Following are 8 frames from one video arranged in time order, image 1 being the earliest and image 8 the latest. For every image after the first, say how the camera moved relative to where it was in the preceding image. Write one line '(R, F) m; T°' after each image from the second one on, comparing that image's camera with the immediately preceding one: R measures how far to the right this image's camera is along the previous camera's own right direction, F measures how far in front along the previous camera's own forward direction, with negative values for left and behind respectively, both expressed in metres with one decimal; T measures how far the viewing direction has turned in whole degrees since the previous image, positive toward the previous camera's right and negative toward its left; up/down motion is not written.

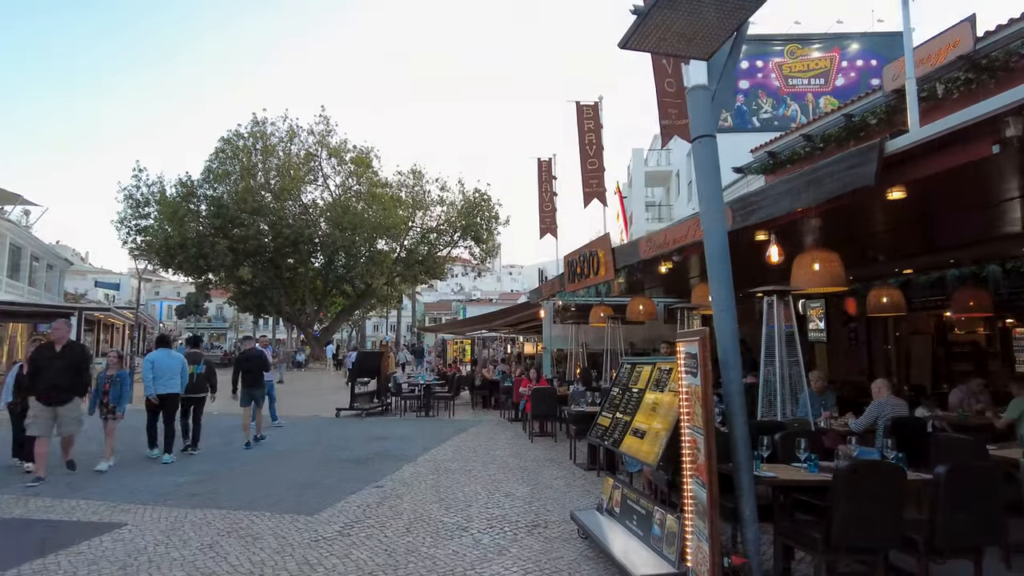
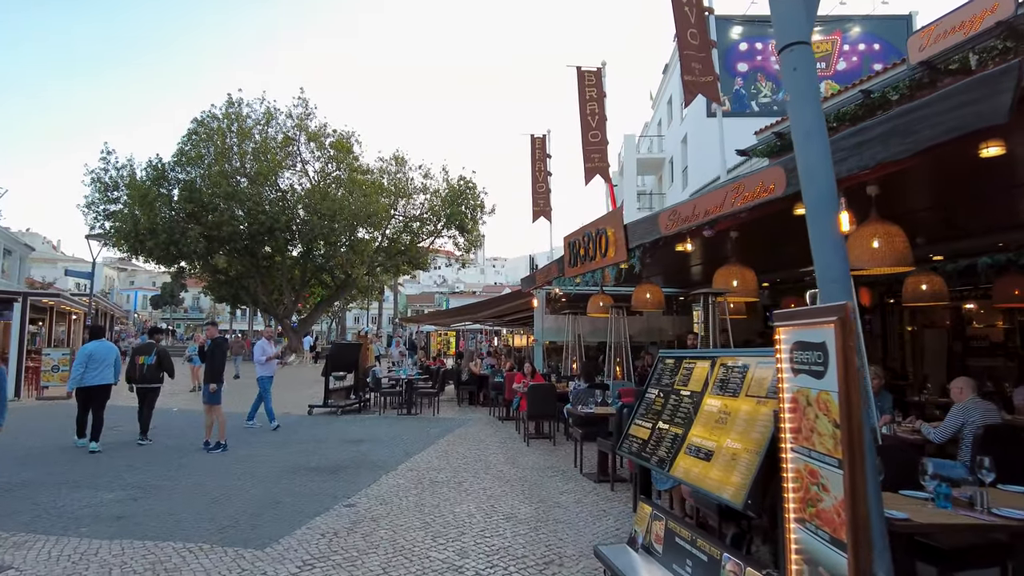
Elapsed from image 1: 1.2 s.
(-0.2, +1.2) m; +2°
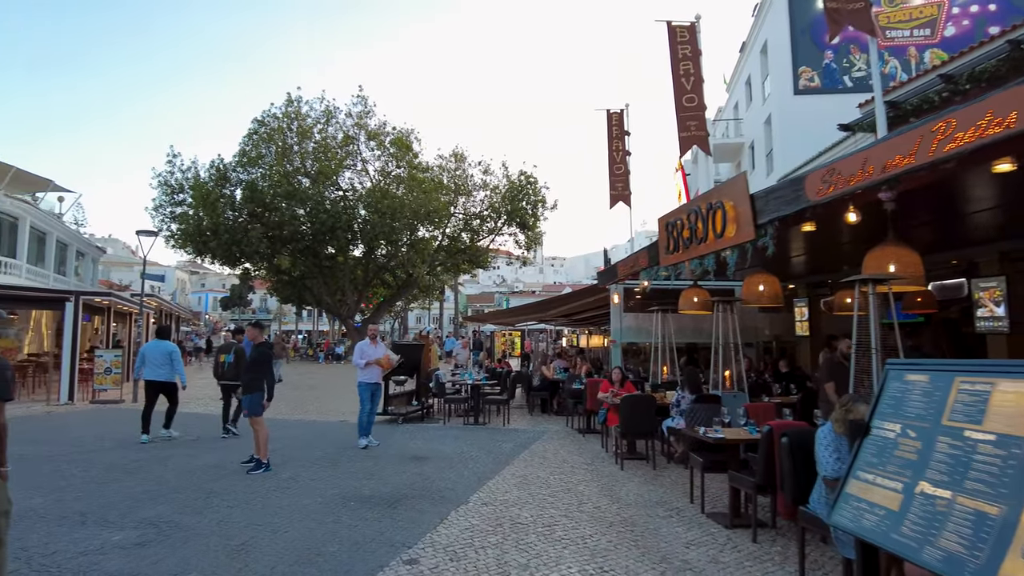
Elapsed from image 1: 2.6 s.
(-0.3, +1.5) m; -5°
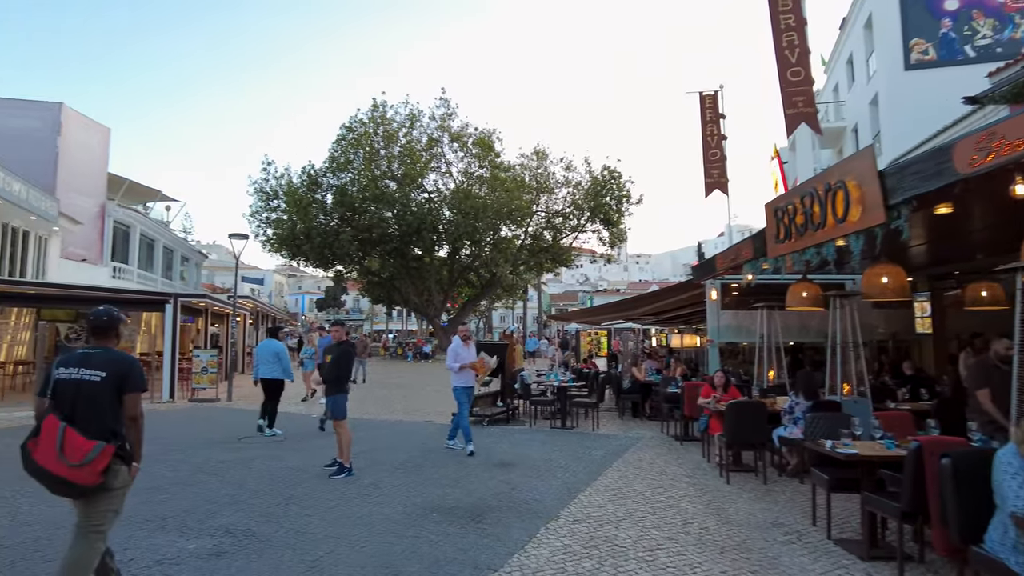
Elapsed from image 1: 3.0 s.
(-0.1, +0.5) m; -7°
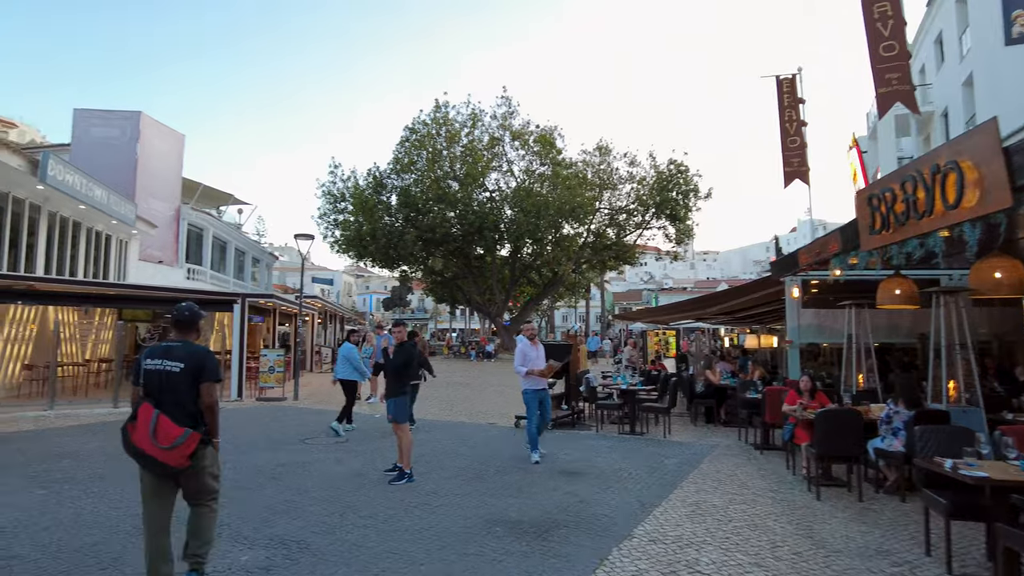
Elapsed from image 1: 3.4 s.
(0.0, +0.4) m; -5°
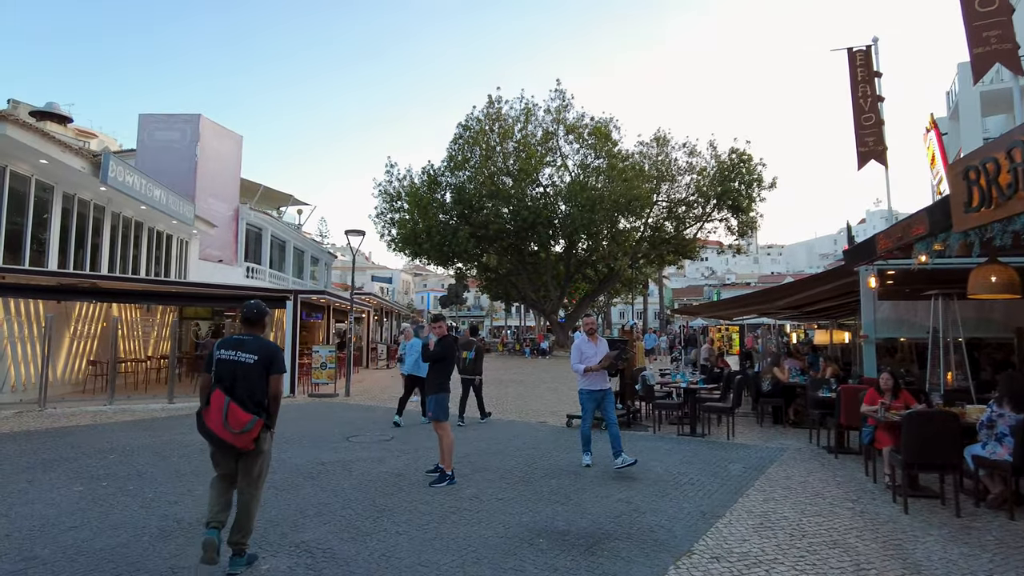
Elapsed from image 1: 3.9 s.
(+0.1, +0.5) m; -5°
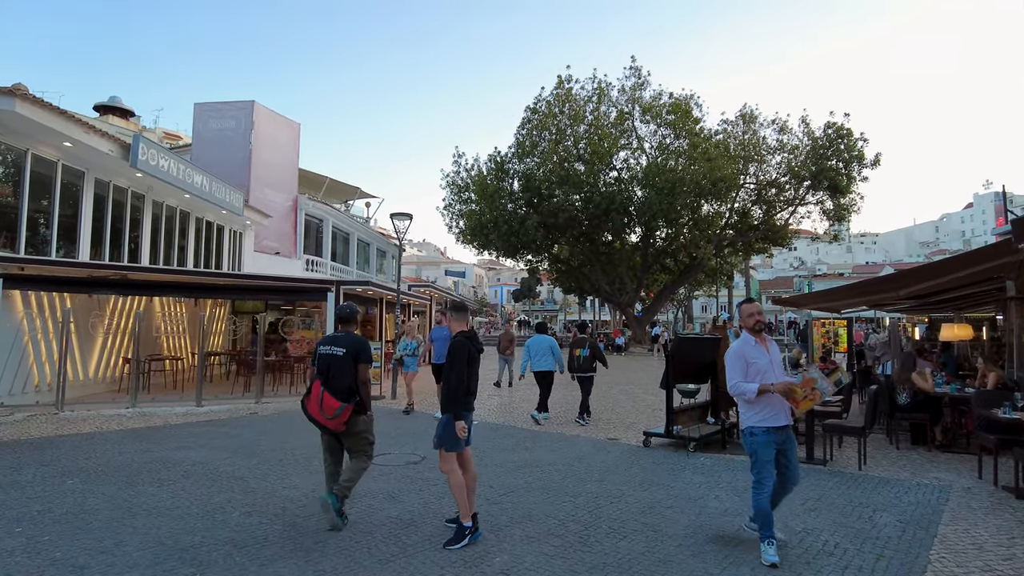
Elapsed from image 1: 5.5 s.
(+0.2, +1.9) m; -7°
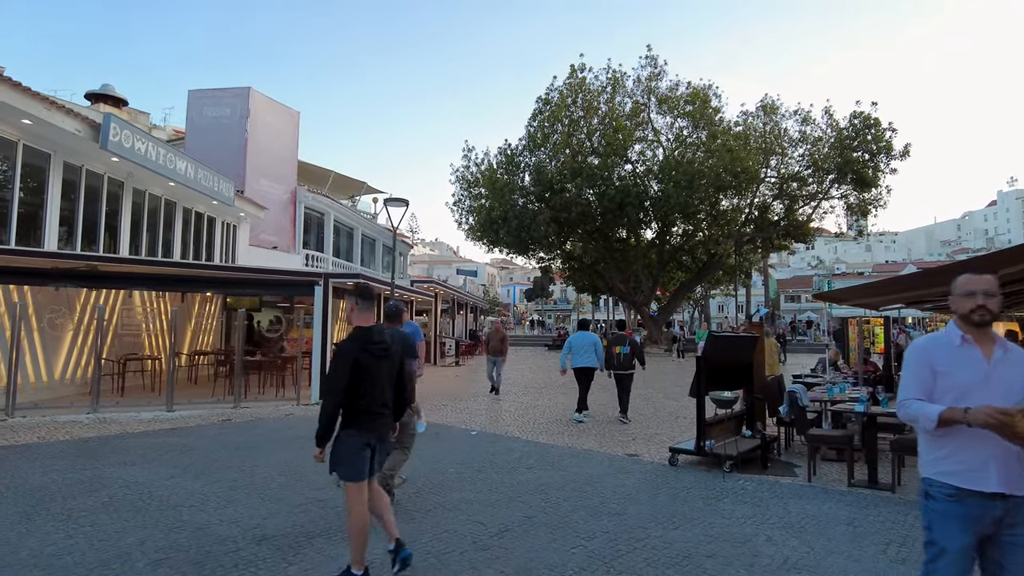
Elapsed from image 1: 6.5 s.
(+0.1, +1.3) m; -1°
